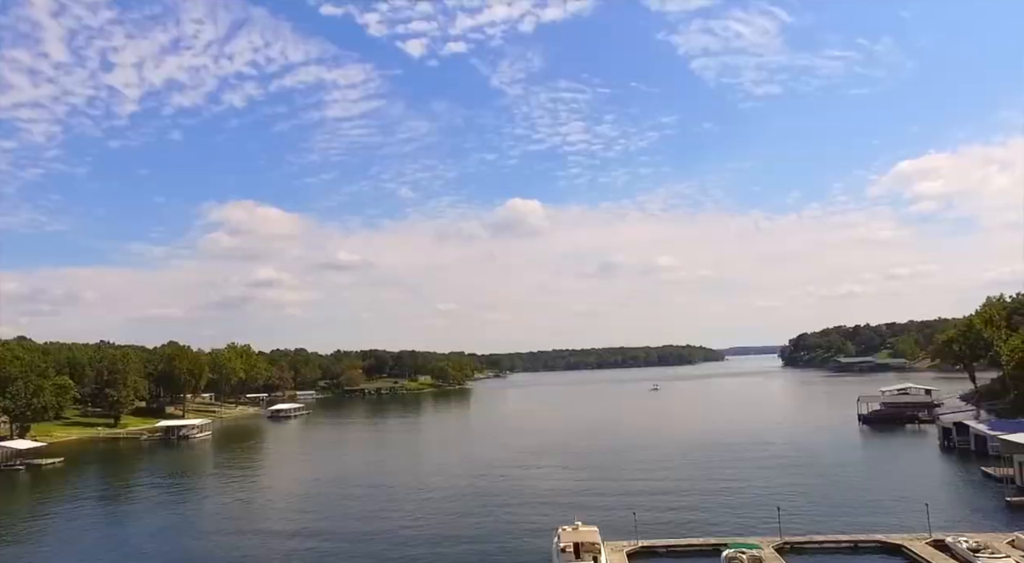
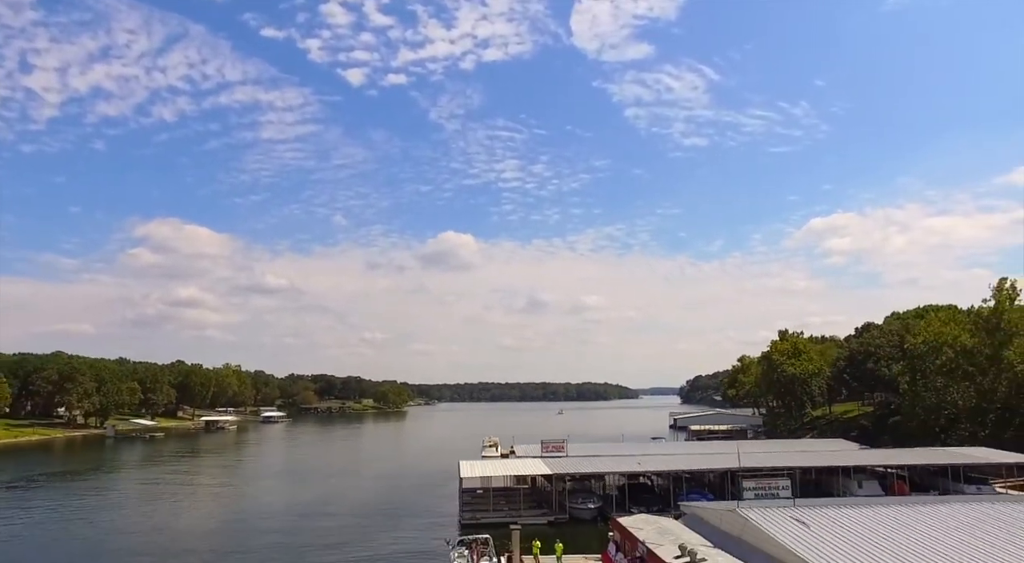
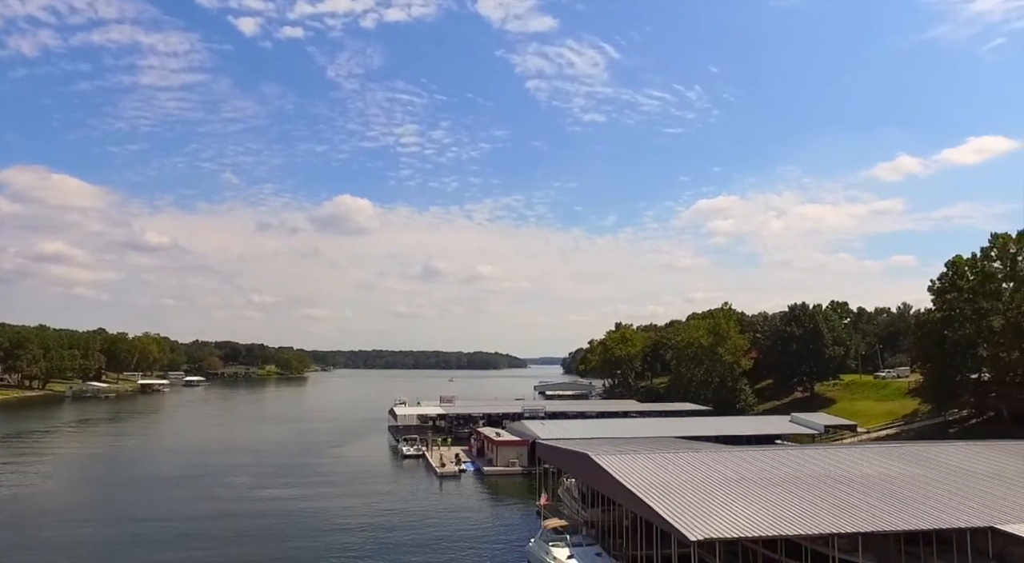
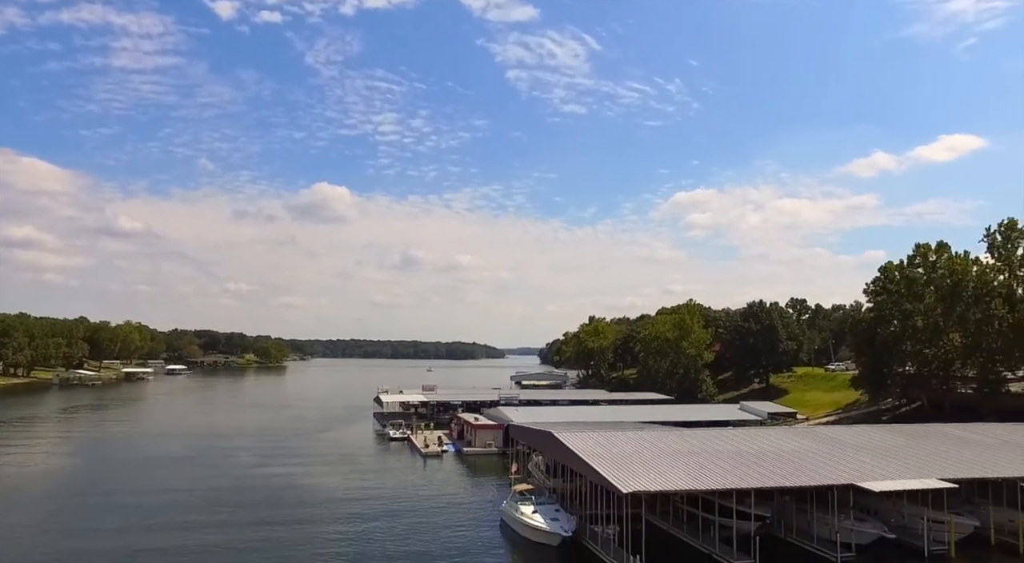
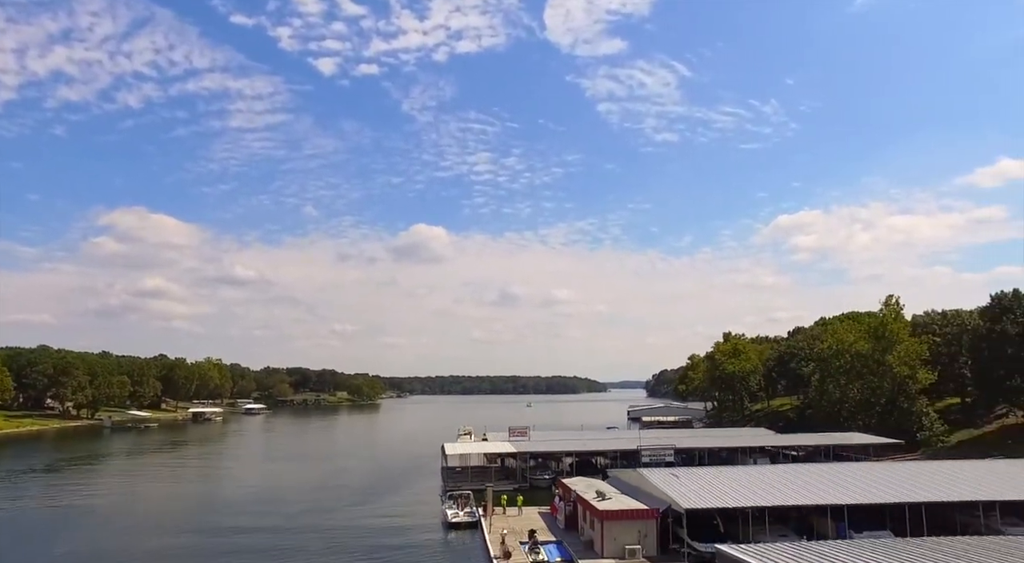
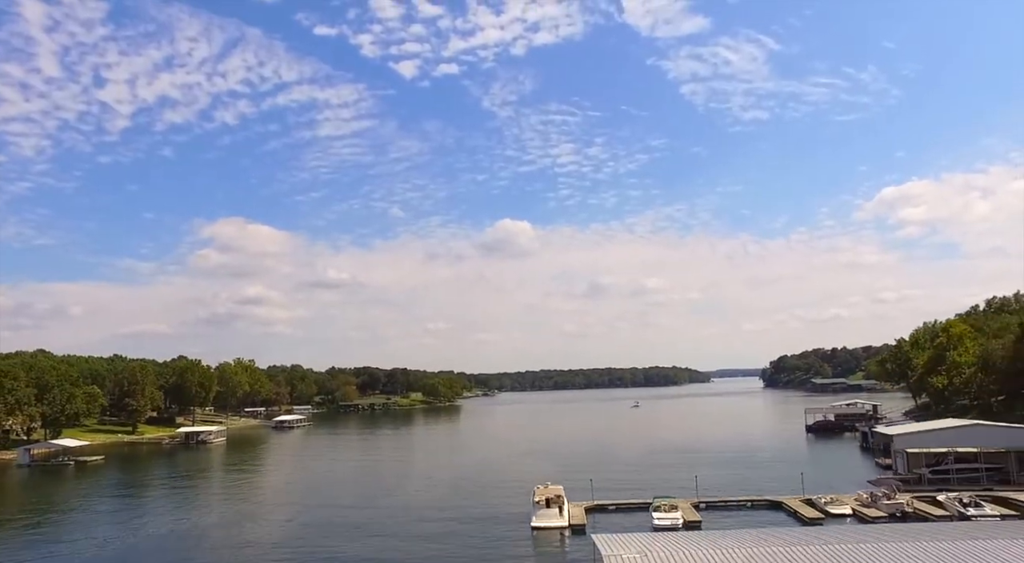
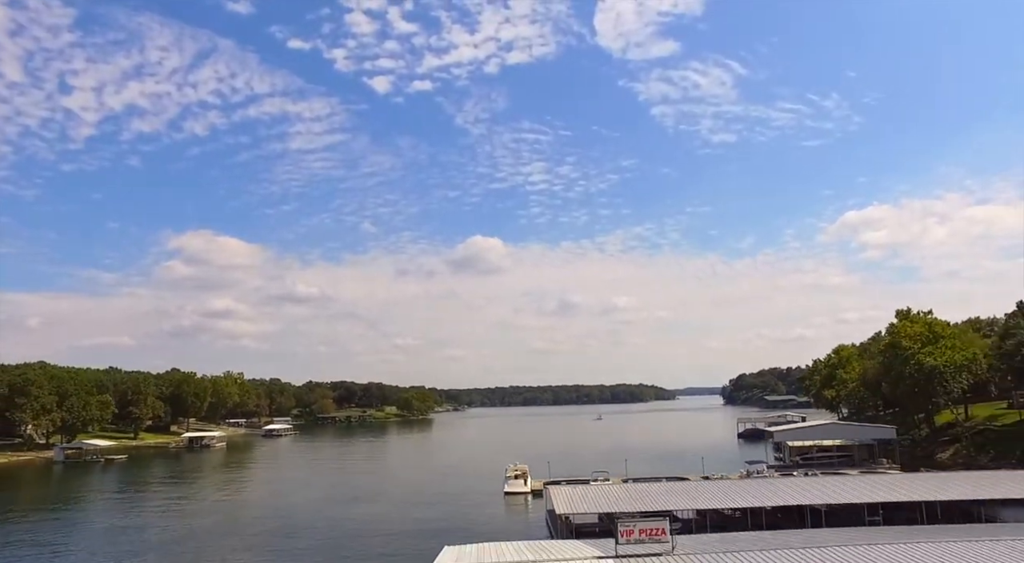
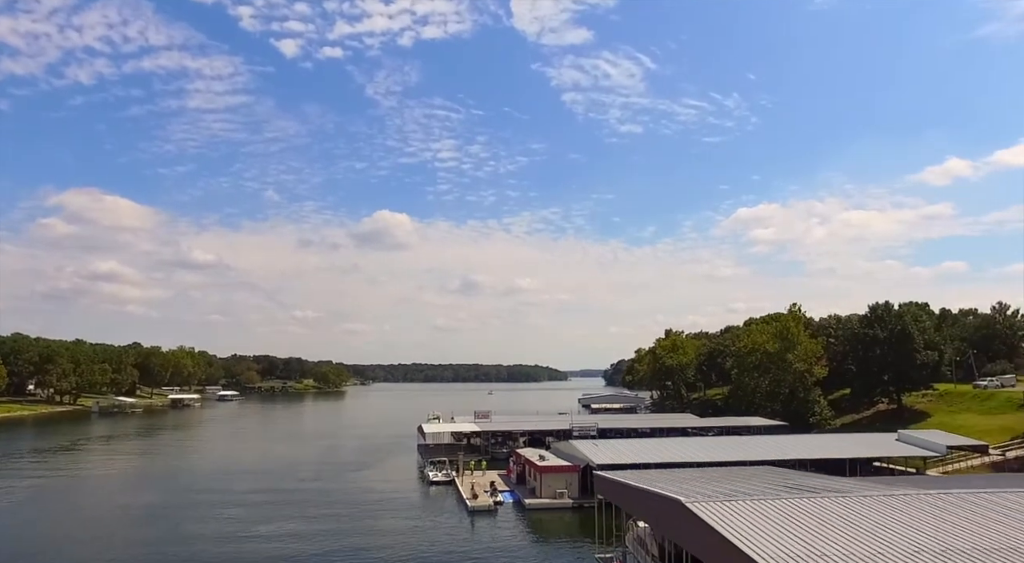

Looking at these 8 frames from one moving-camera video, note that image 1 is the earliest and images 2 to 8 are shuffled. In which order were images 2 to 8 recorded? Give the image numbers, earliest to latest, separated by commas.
6, 7, 2, 5, 8, 3, 4
